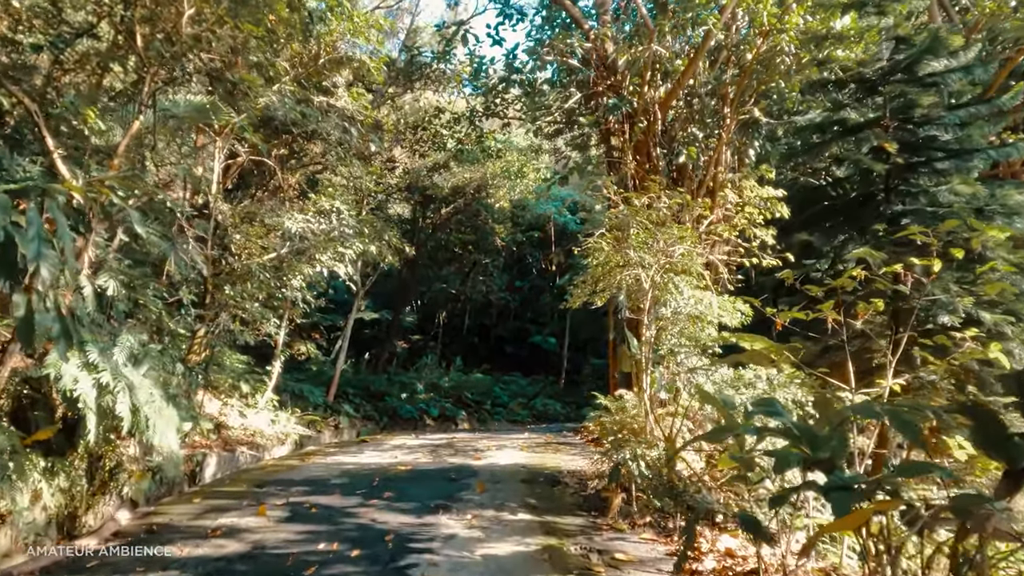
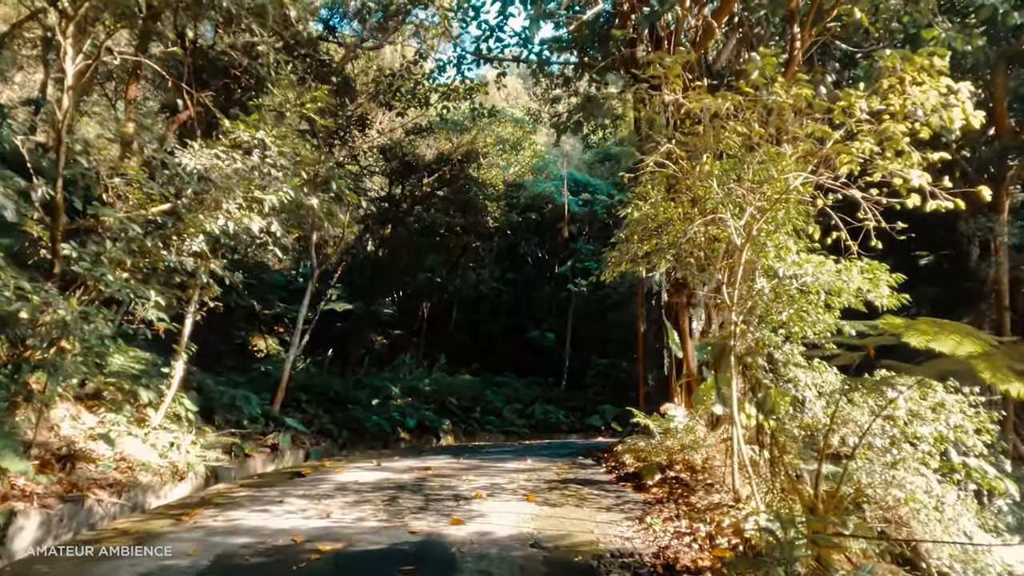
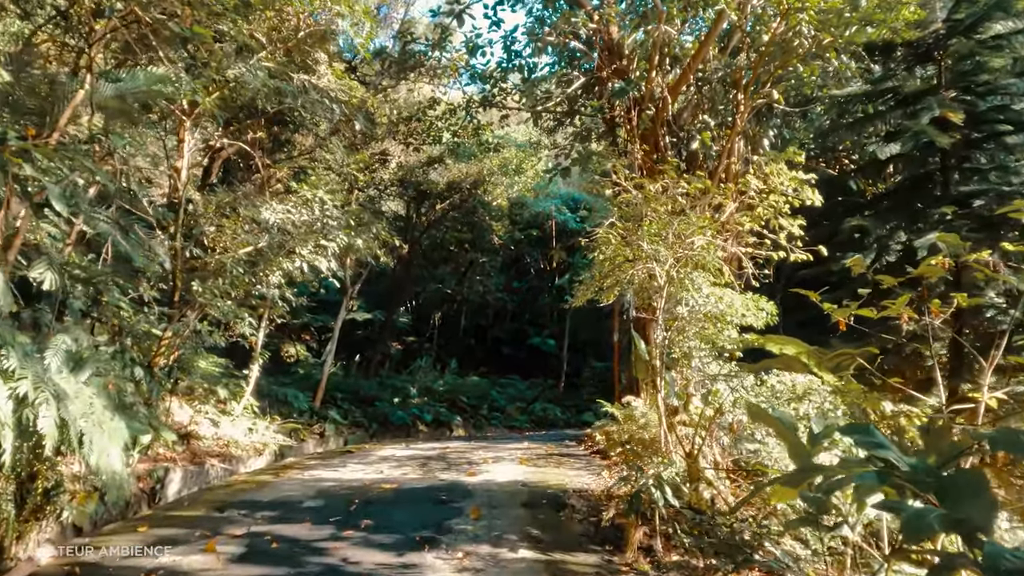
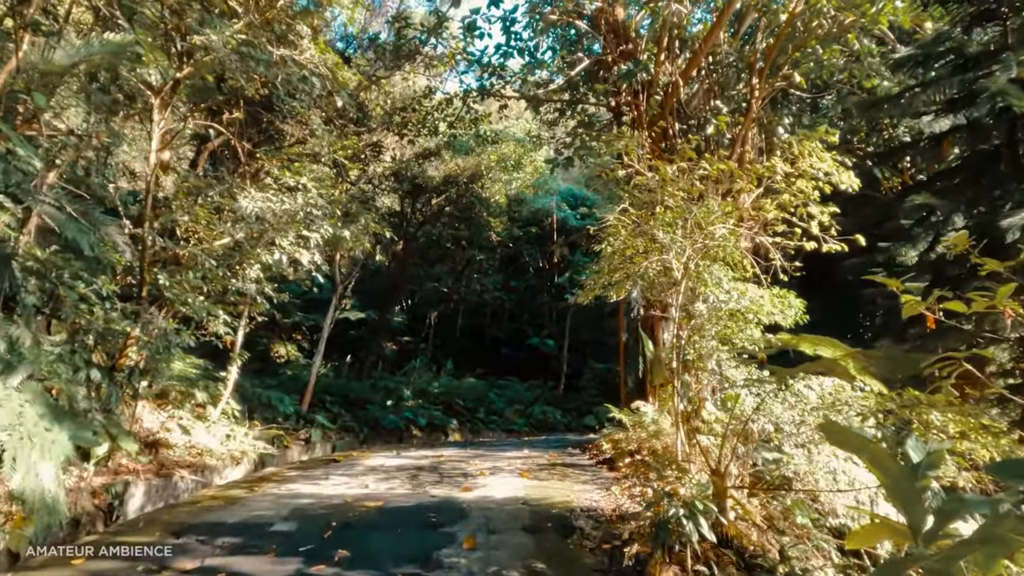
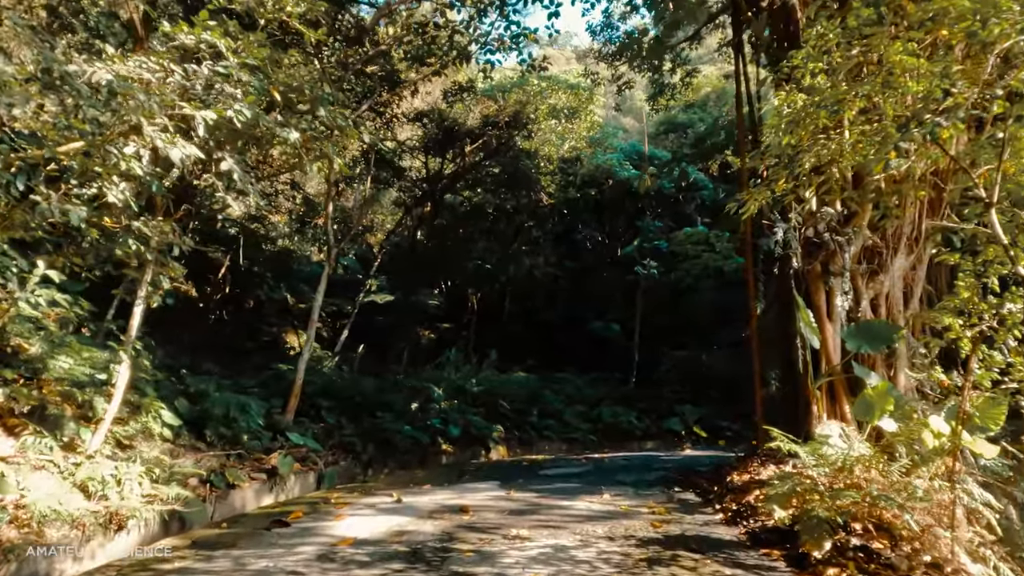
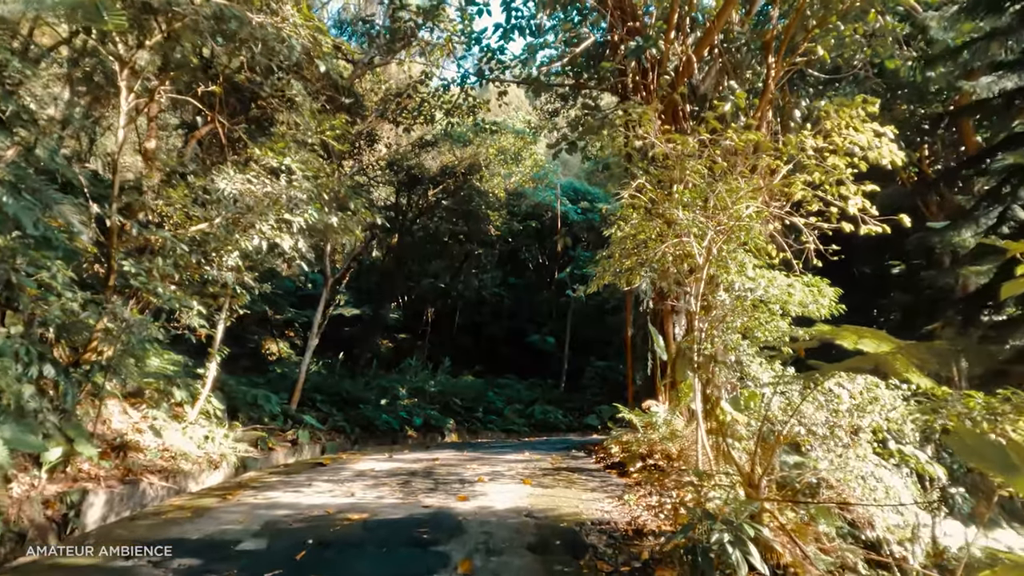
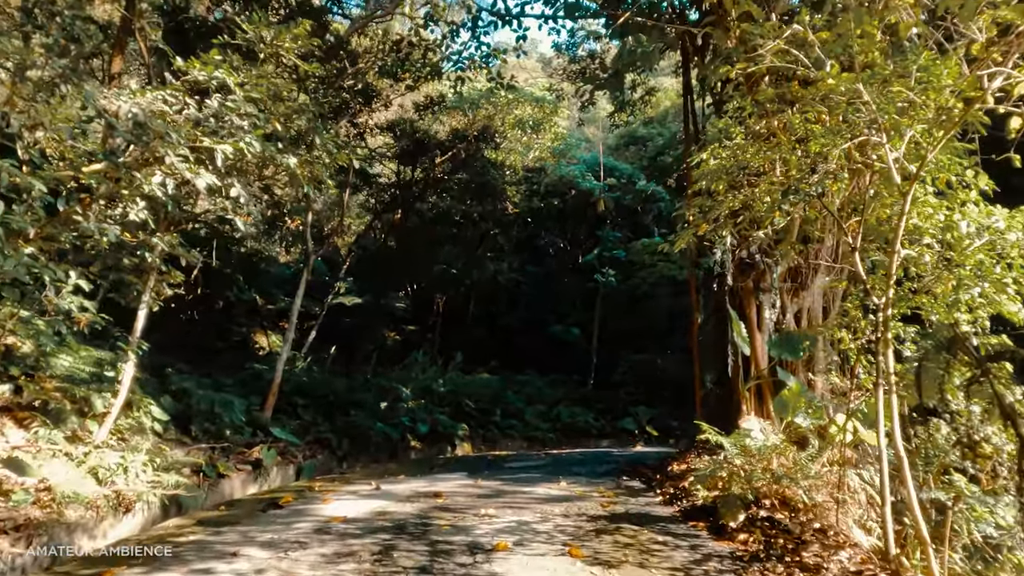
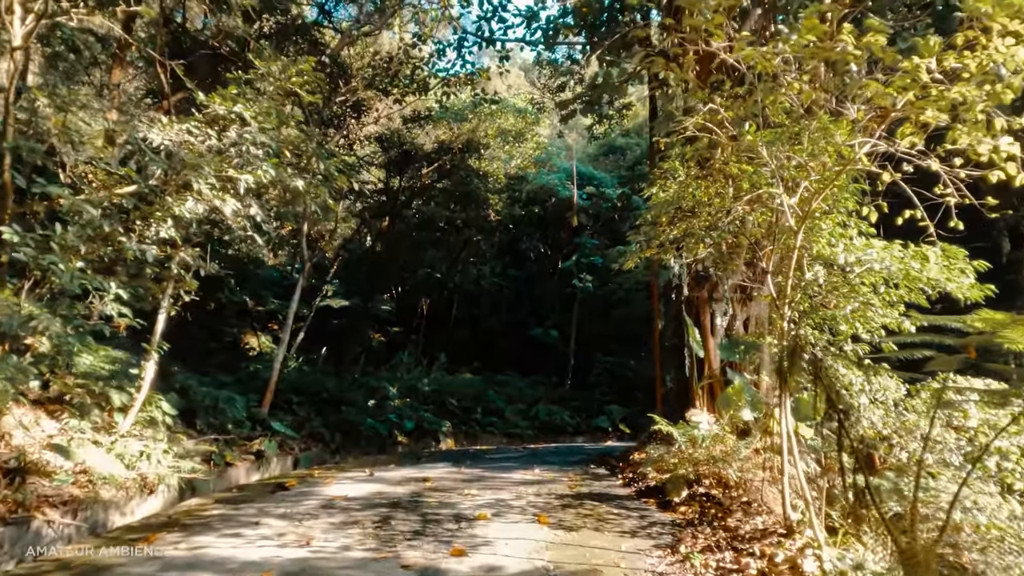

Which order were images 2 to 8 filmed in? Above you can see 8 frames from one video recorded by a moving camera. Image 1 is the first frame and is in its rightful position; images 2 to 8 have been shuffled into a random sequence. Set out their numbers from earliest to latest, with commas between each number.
3, 4, 6, 2, 8, 7, 5
